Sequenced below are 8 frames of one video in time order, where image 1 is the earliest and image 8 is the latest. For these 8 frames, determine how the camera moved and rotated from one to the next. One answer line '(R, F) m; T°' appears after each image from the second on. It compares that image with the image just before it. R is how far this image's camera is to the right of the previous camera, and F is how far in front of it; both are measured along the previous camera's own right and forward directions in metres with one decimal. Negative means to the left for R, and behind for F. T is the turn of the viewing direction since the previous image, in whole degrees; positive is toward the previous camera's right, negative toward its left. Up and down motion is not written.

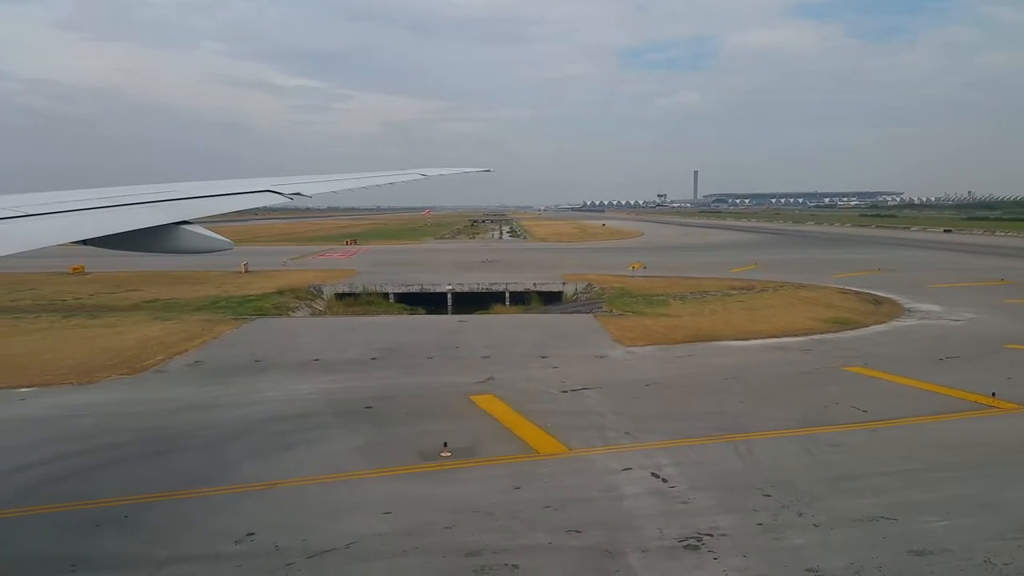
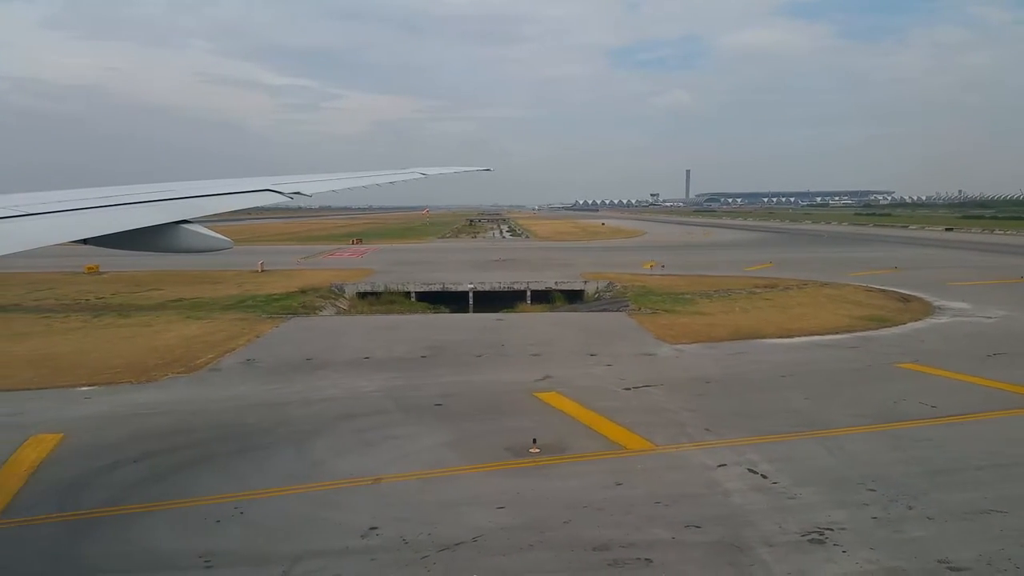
(-1.2, 0.0) m; 0°
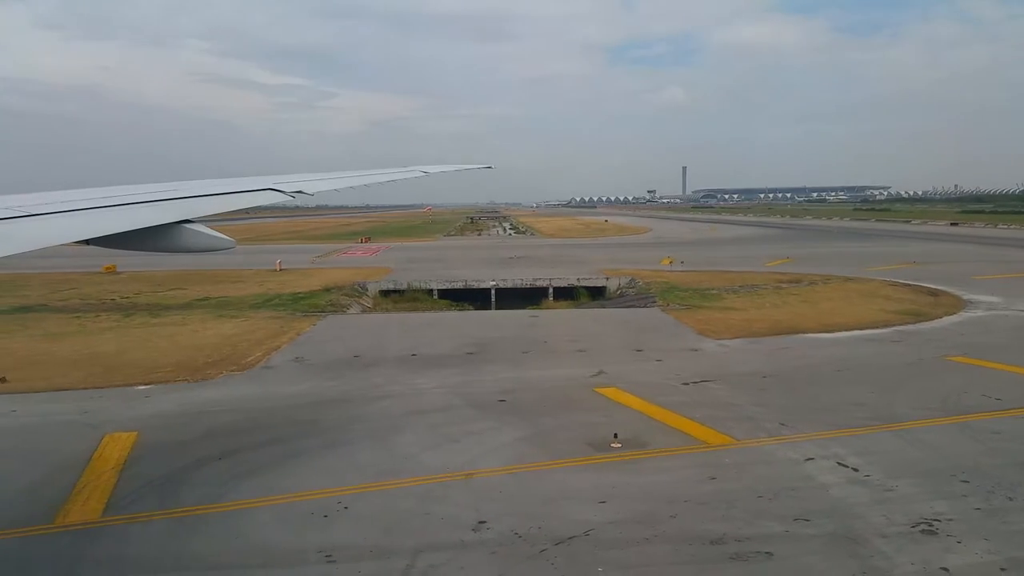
(-1.1, 0.0) m; 0°
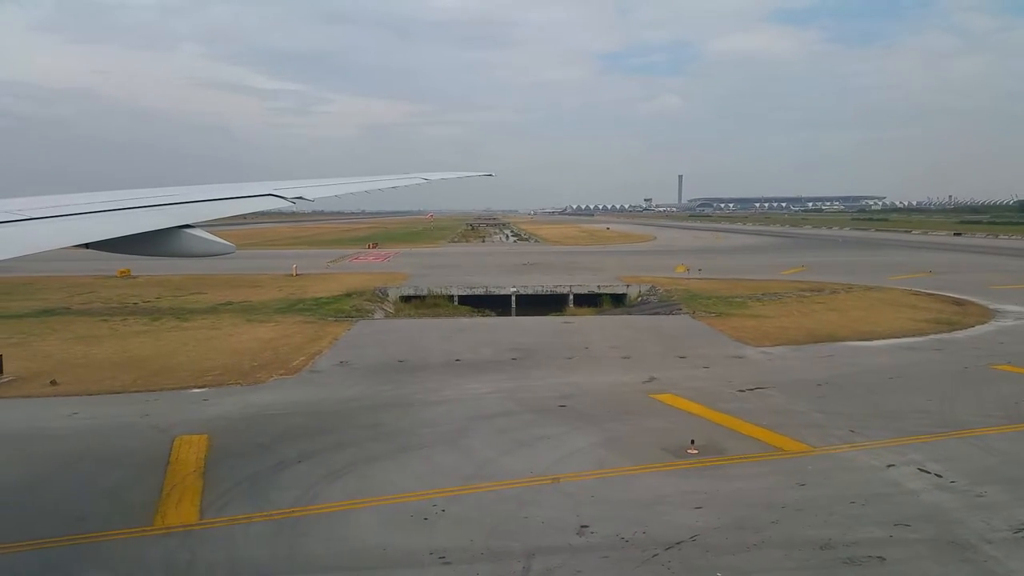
(-1.1, 0.0) m; 0°
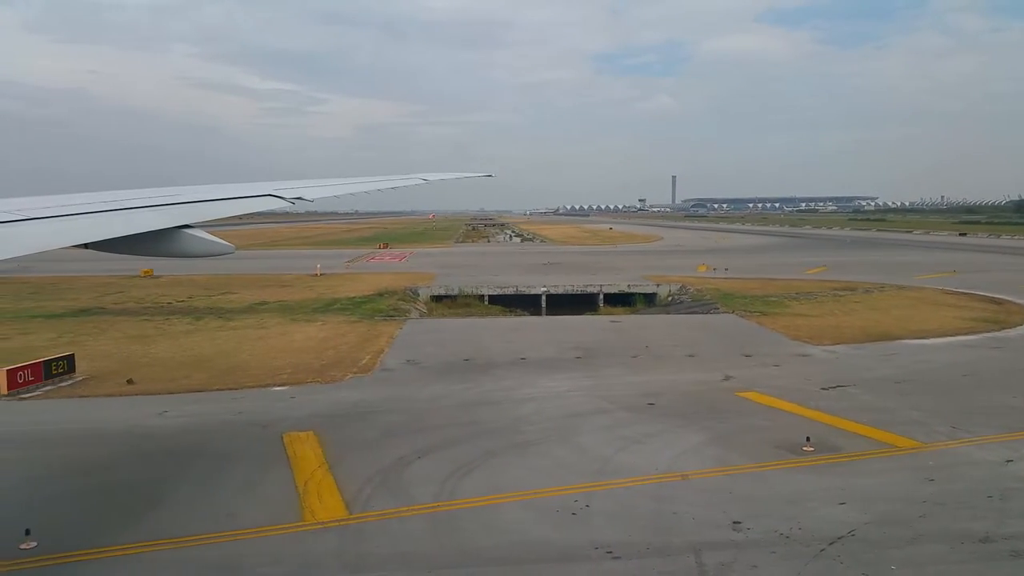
(-1.6, 0.0) m; 0°
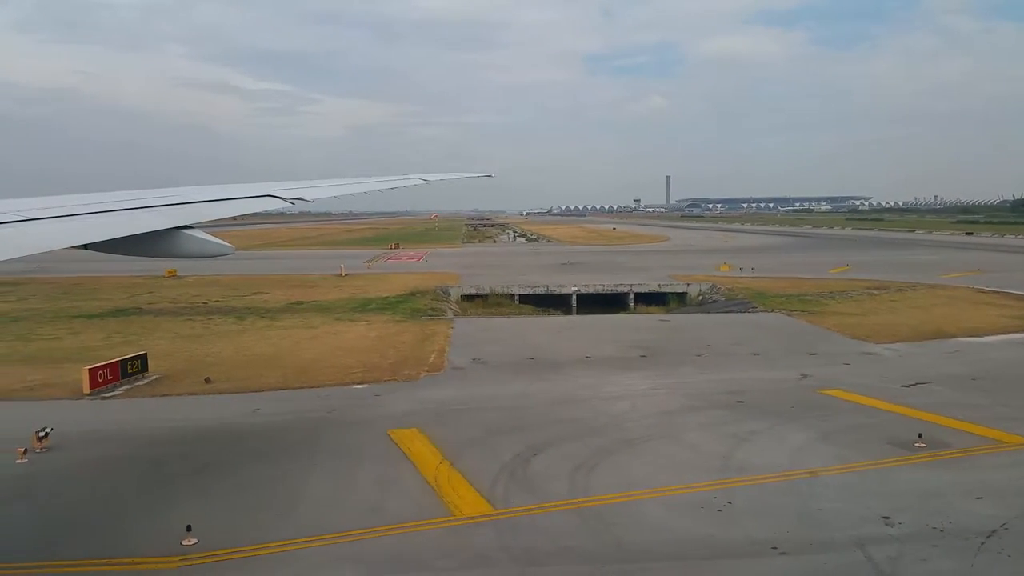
(-1.5, 0.0) m; 0°
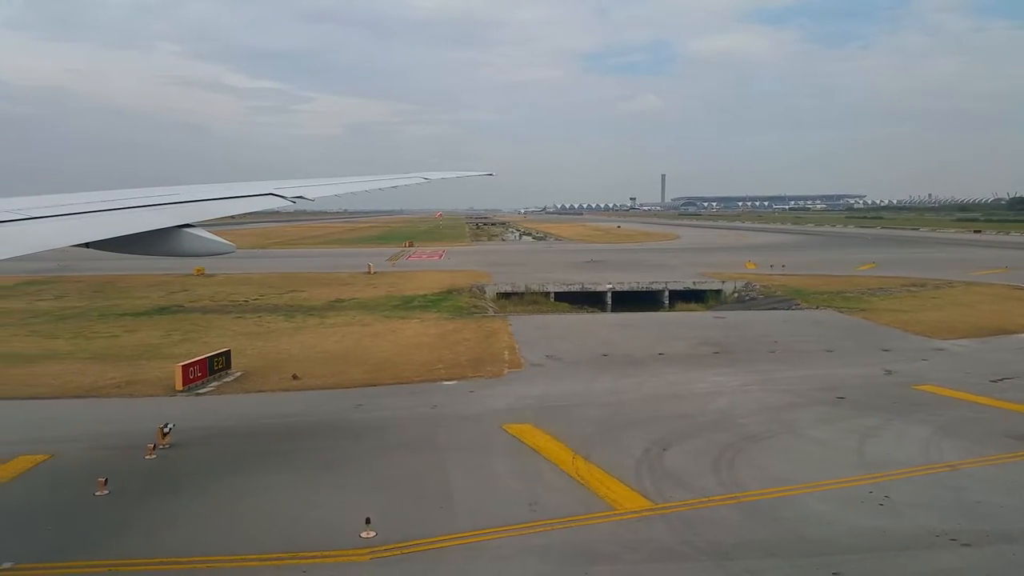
(-1.7, 0.0) m; 0°
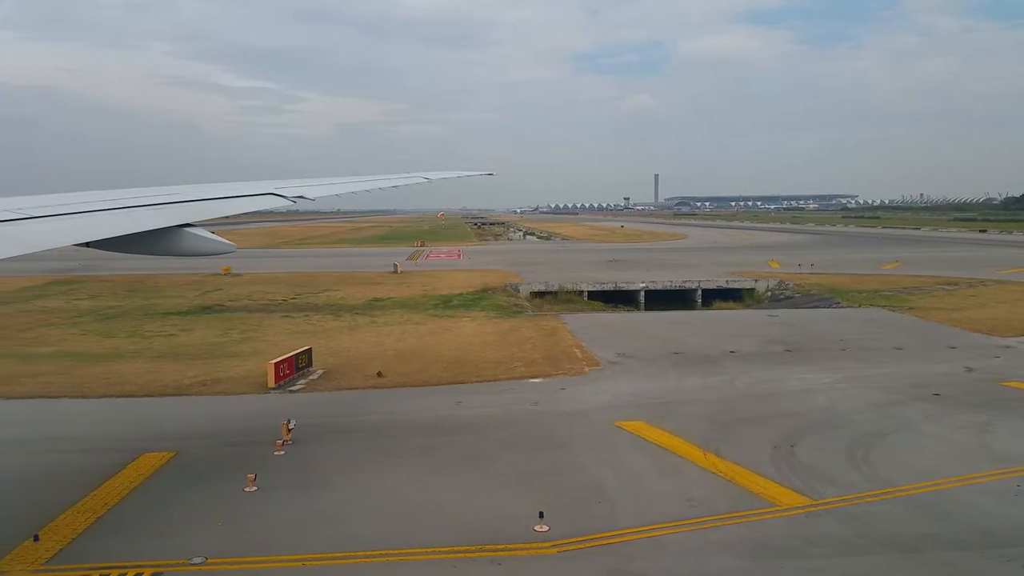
(-1.7, -0.1) m; 0°
